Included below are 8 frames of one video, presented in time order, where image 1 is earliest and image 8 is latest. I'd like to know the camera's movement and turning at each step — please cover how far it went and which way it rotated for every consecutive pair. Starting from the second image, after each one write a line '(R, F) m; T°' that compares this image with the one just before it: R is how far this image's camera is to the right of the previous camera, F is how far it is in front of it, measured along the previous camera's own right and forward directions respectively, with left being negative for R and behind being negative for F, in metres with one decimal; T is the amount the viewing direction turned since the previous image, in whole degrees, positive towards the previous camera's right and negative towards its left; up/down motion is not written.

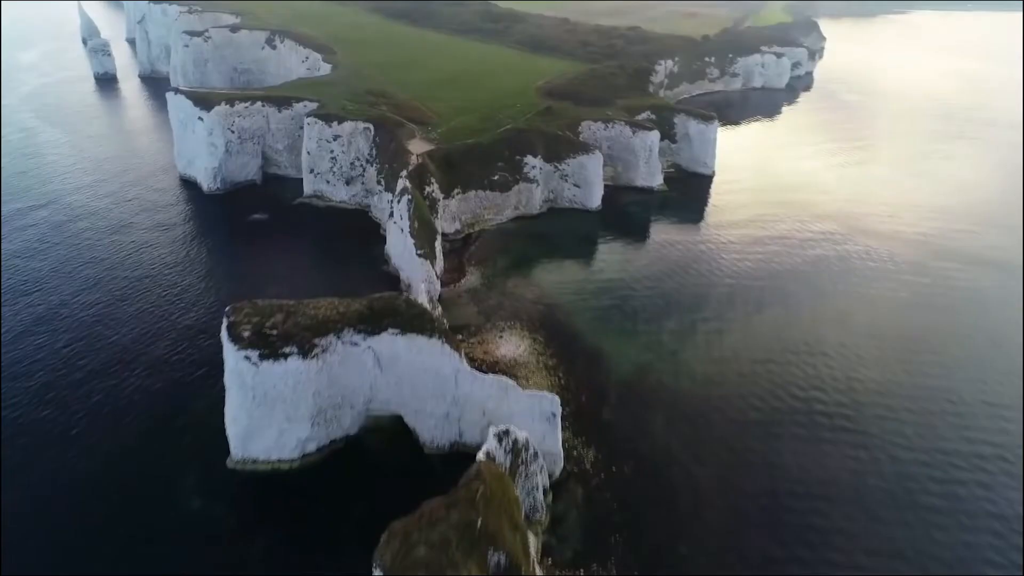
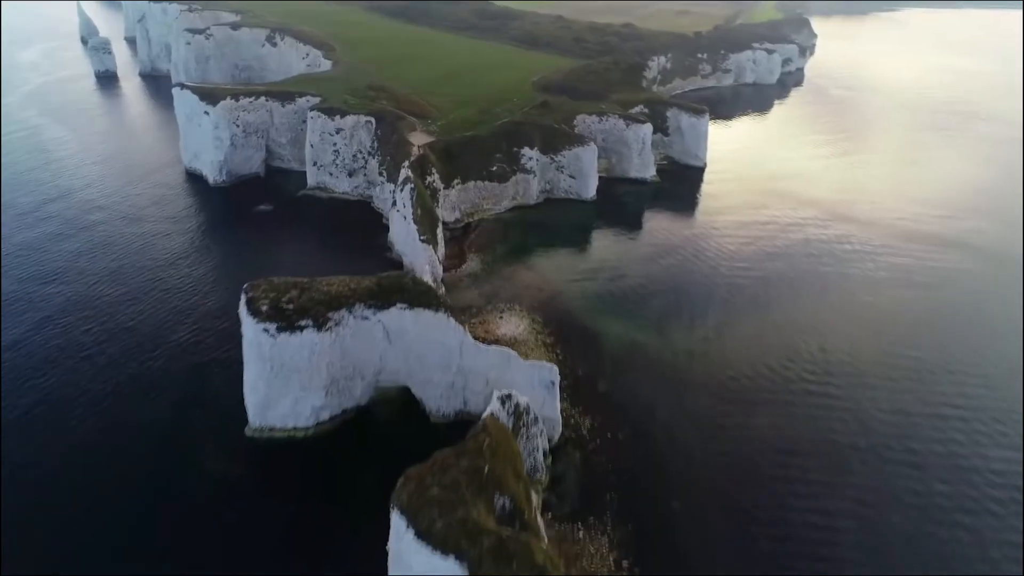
(-0.2, -1.3) m; 0°
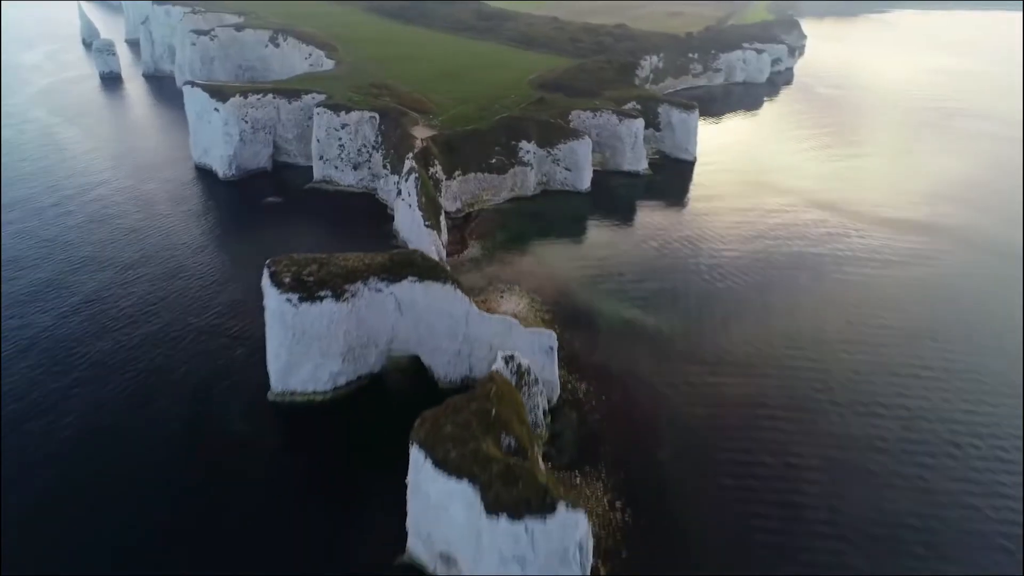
(-0.2, -1.9) m; 0°
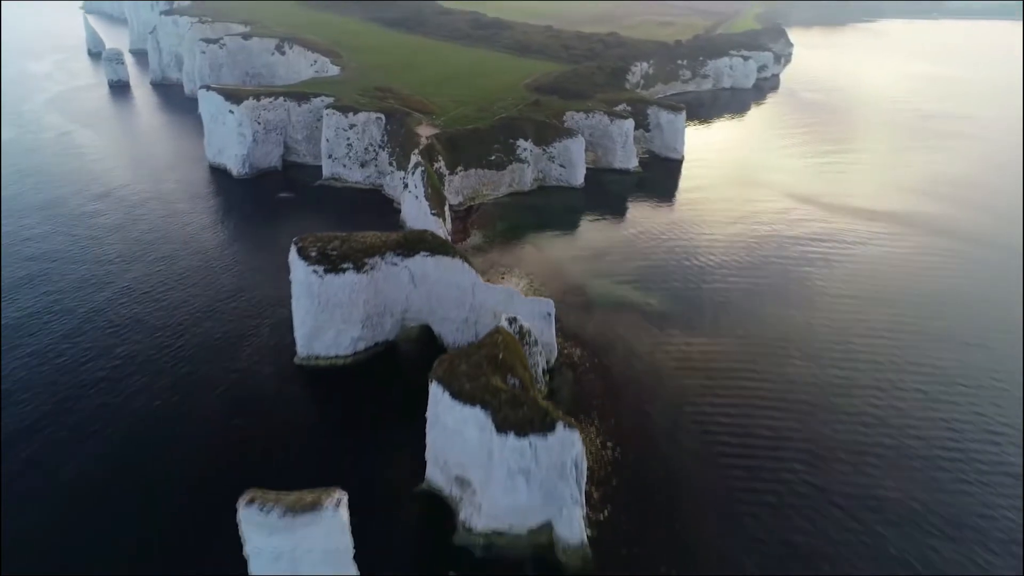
(-0.2, -2.7) m; 0°
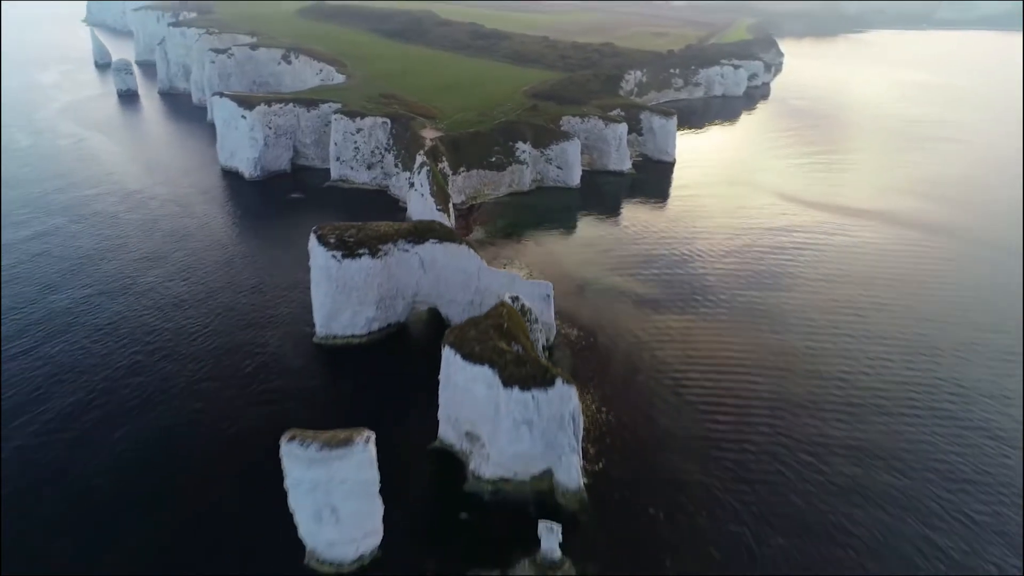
(-0.2, -2.3) m; 0°
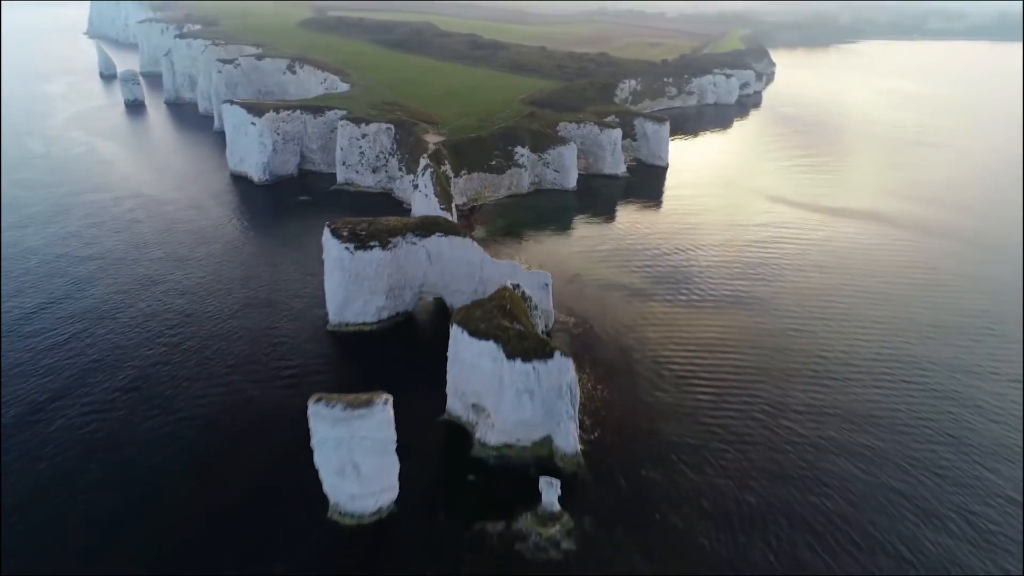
(-0.1, -2.0) m; 0°
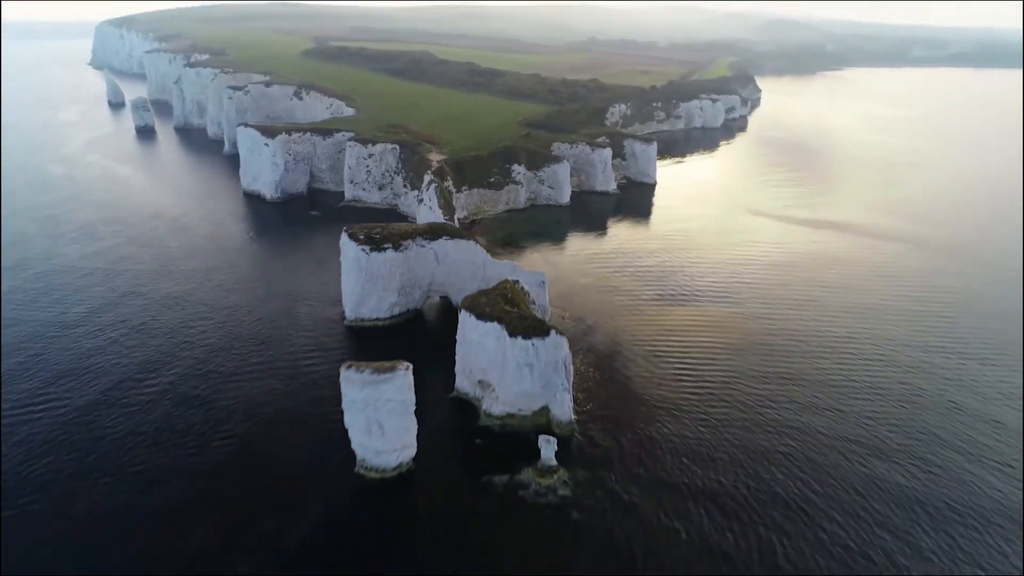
(-0.2, -3.2) m; 0°
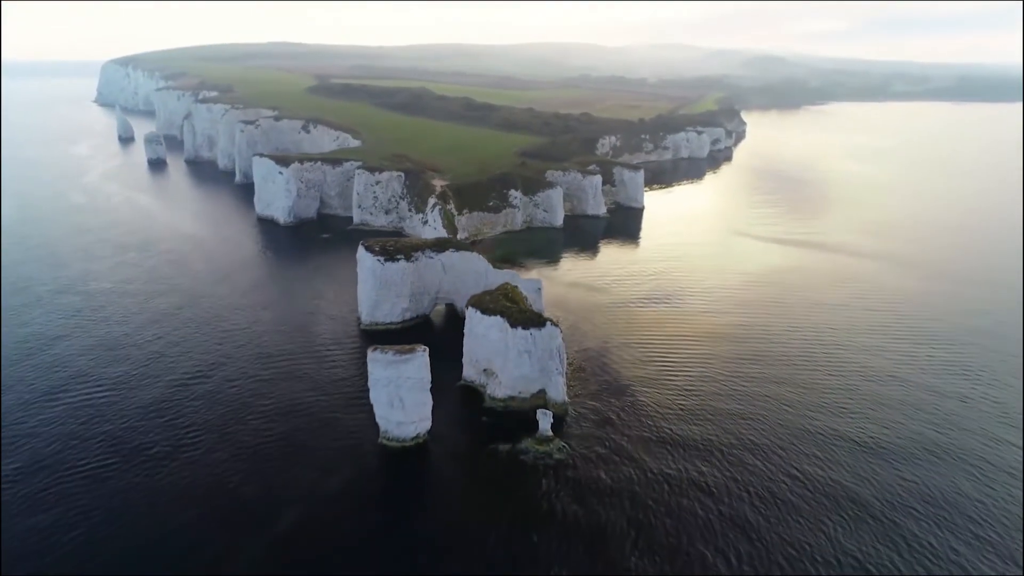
(-0.2, -3.8) m; 0°
